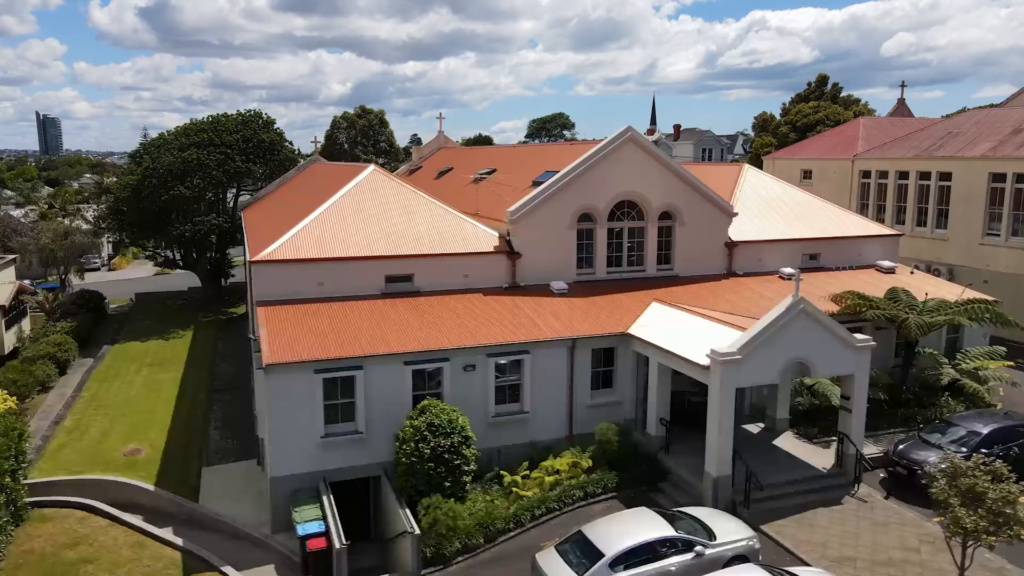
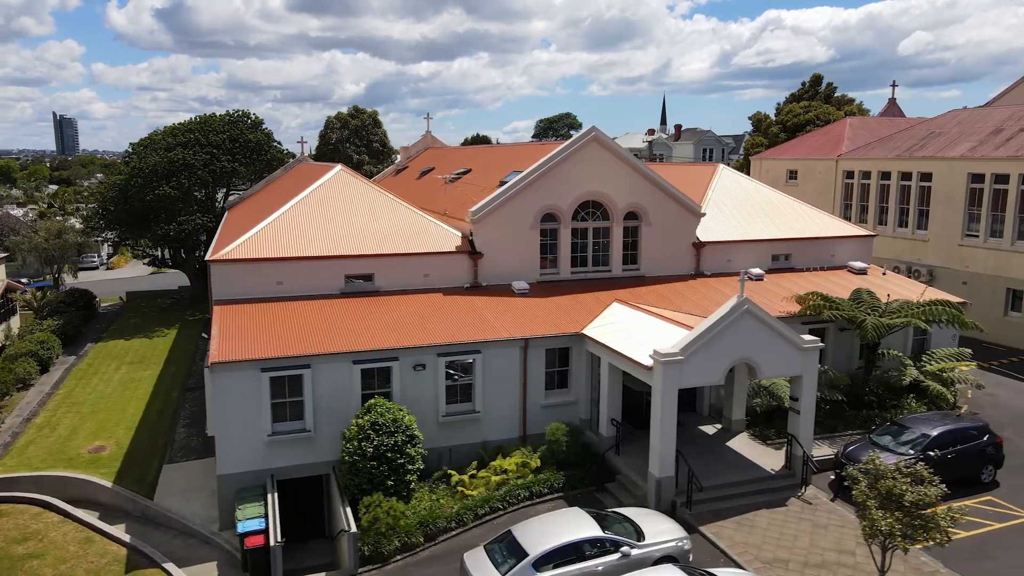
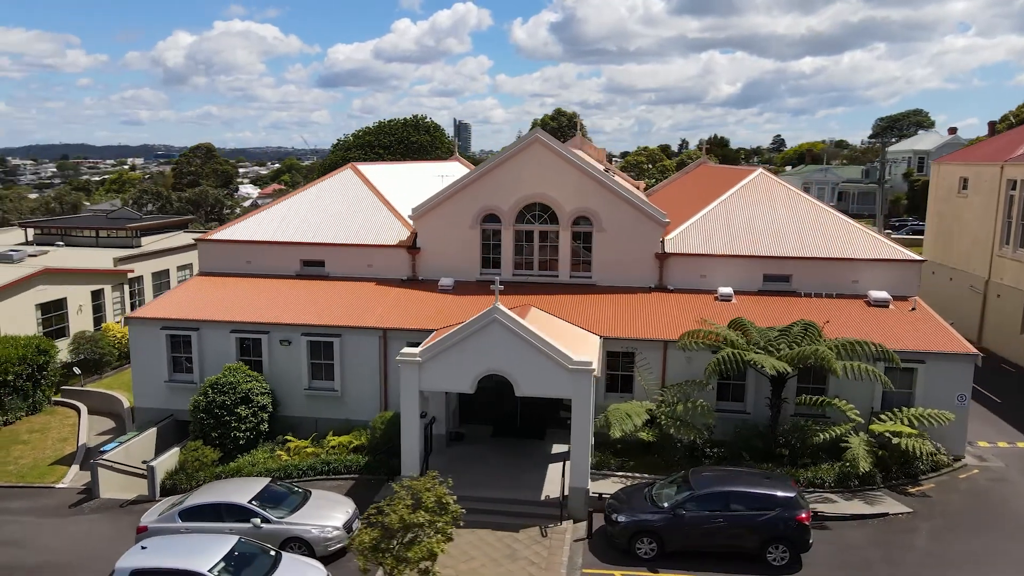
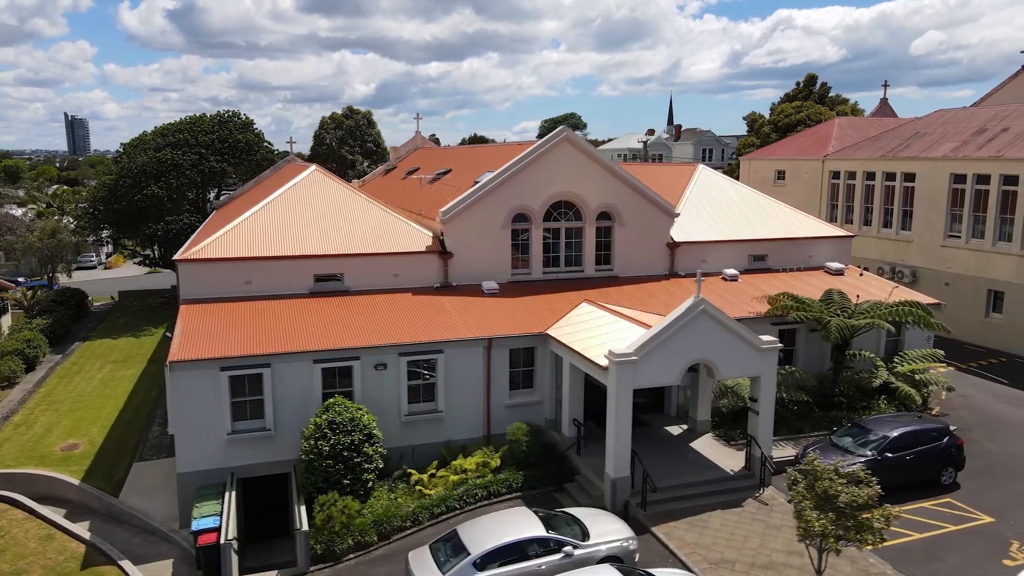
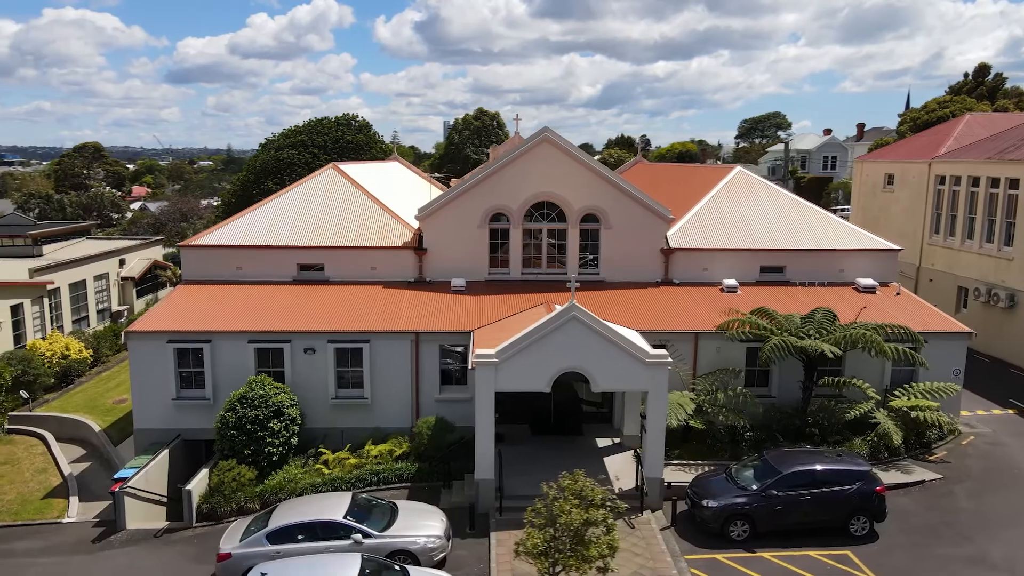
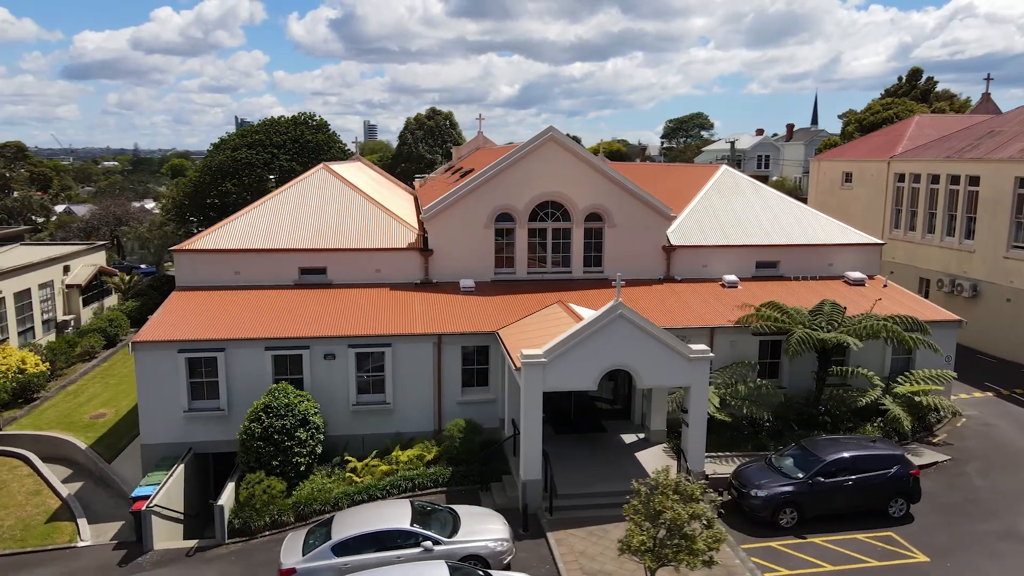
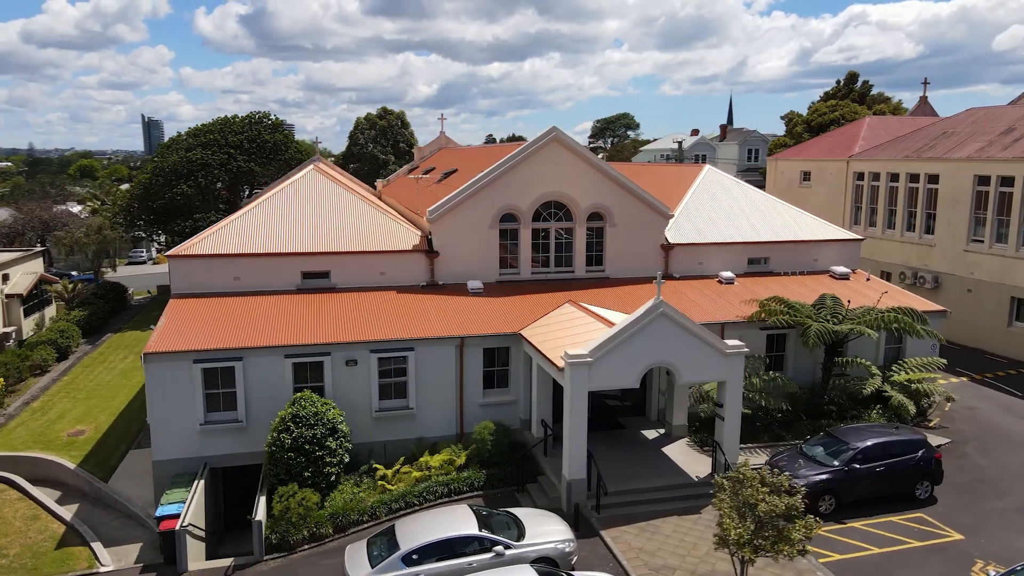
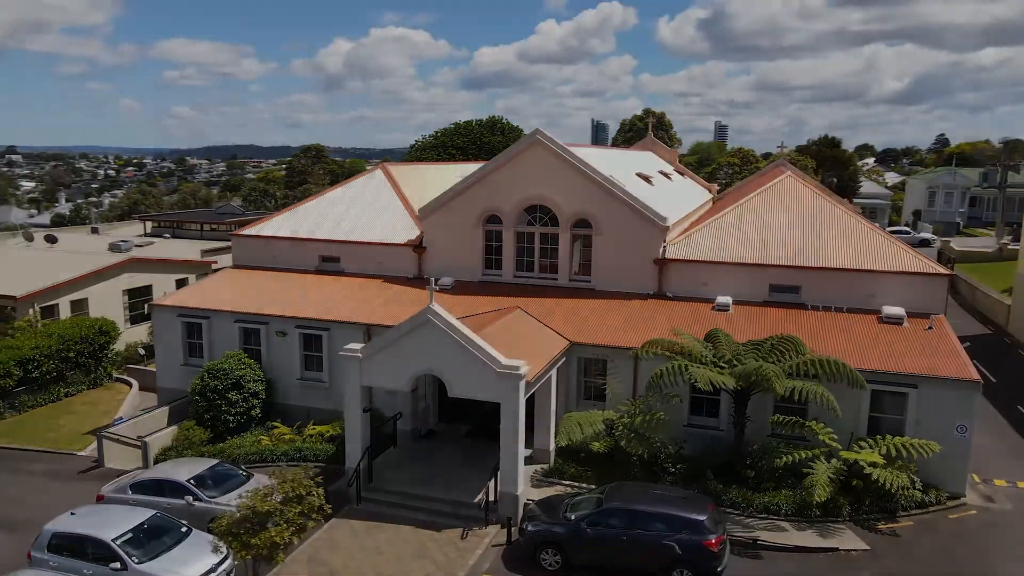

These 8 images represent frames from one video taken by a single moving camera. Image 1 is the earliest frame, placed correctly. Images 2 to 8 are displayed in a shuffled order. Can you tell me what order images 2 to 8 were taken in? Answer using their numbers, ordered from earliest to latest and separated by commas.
2, 4, 7, 6, 5, 3, 8
